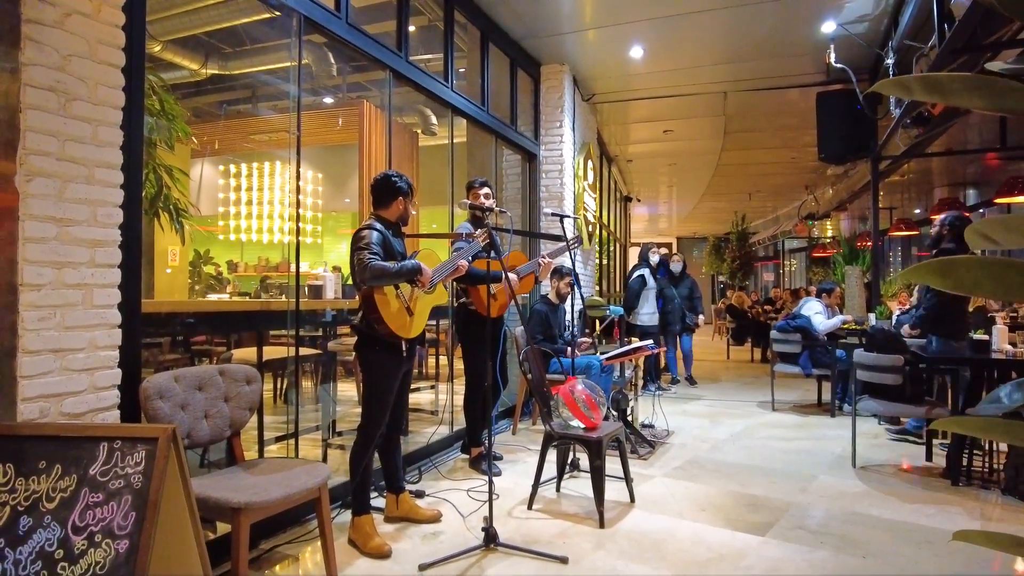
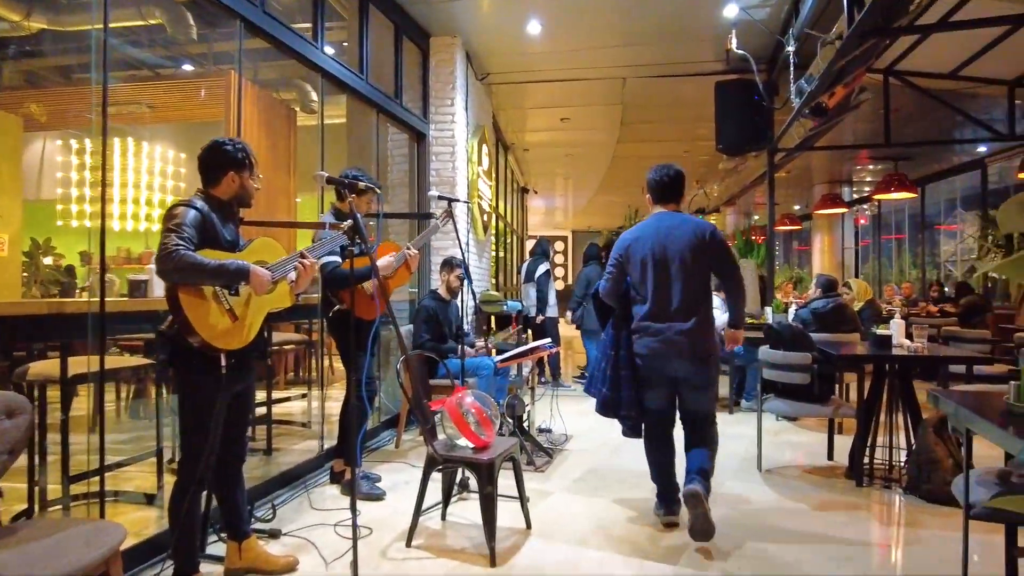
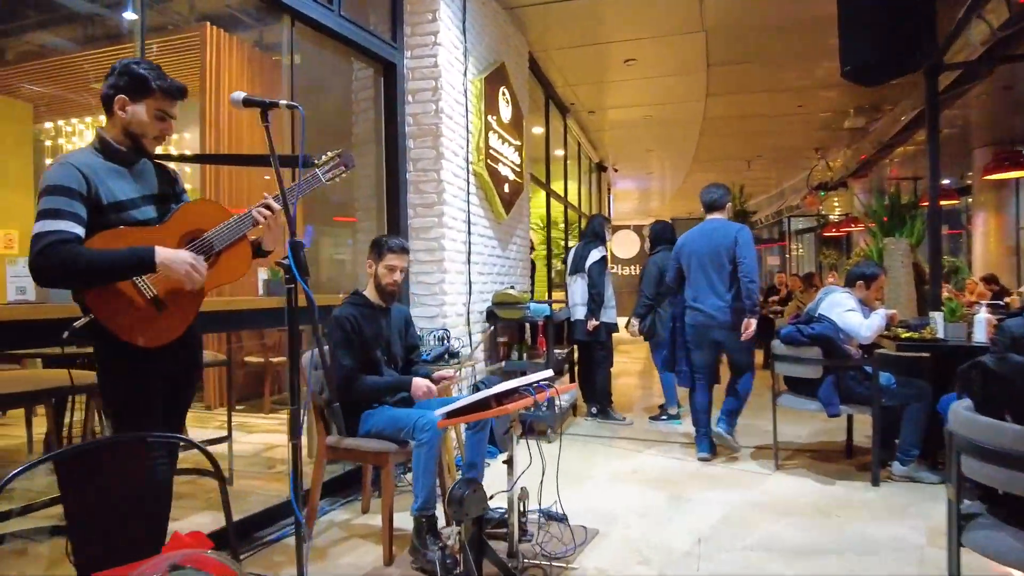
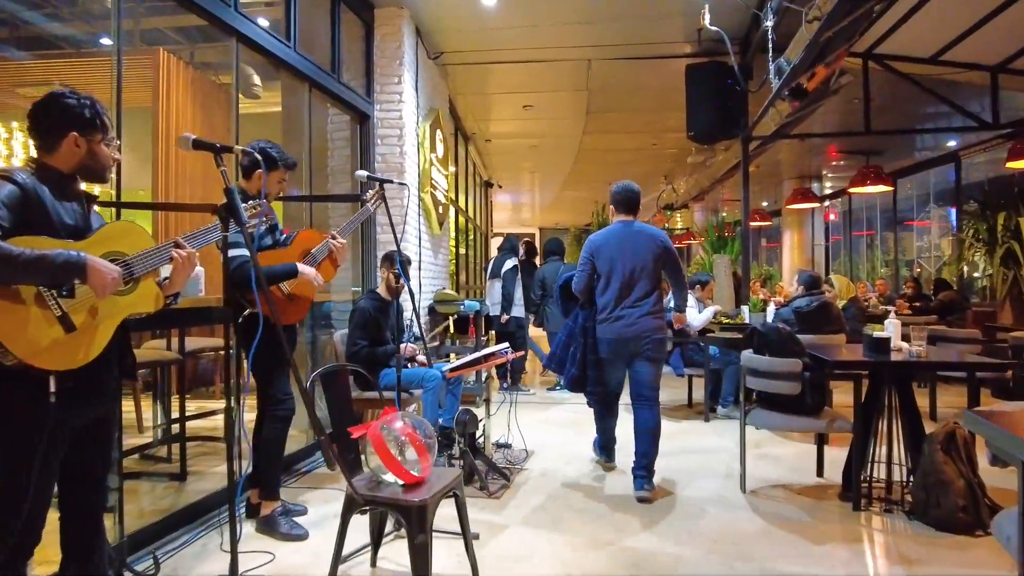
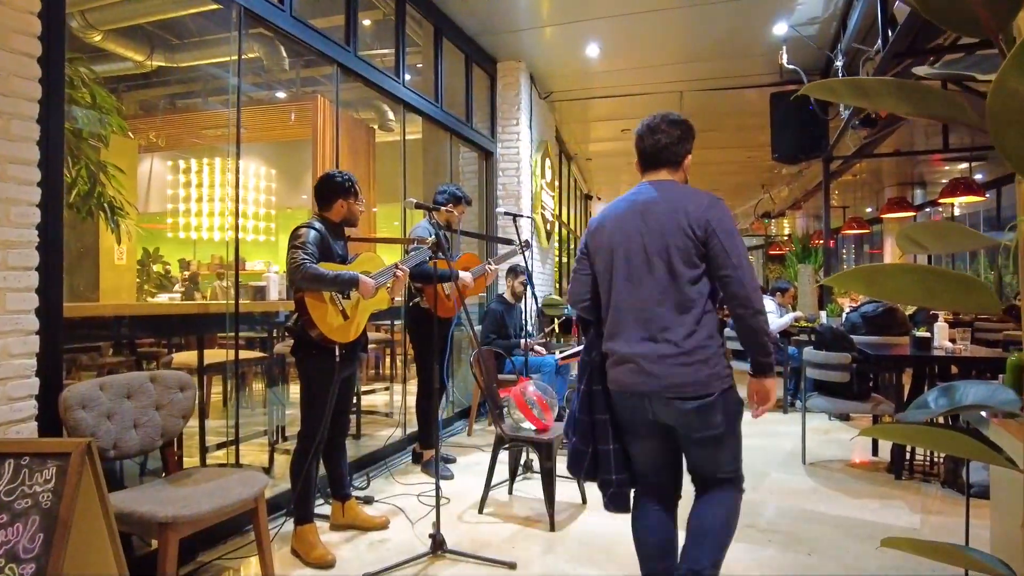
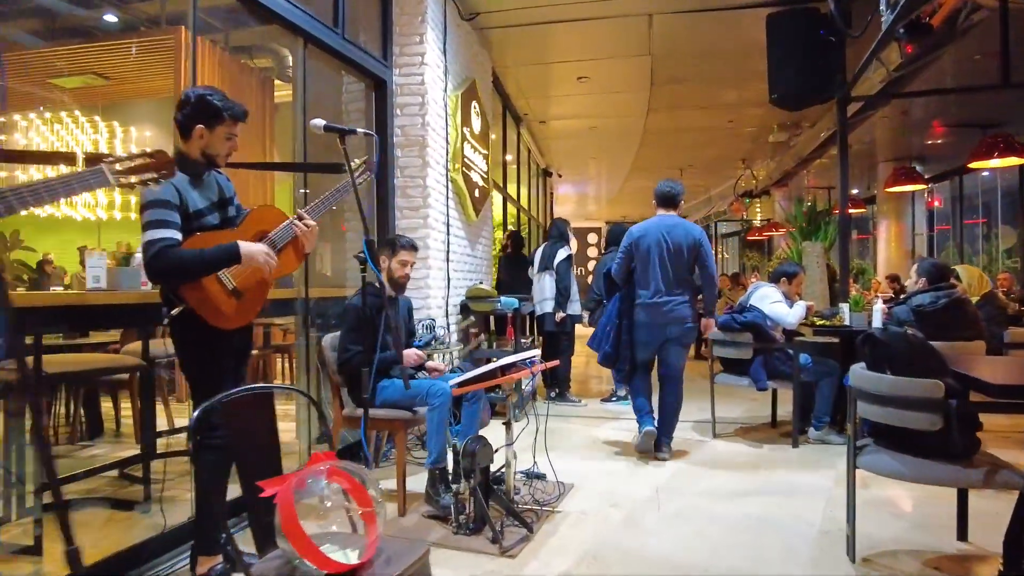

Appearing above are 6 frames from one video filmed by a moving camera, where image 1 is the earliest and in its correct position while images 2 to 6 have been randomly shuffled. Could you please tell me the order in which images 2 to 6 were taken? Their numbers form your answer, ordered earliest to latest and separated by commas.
5, 2, 4, 6, 3
